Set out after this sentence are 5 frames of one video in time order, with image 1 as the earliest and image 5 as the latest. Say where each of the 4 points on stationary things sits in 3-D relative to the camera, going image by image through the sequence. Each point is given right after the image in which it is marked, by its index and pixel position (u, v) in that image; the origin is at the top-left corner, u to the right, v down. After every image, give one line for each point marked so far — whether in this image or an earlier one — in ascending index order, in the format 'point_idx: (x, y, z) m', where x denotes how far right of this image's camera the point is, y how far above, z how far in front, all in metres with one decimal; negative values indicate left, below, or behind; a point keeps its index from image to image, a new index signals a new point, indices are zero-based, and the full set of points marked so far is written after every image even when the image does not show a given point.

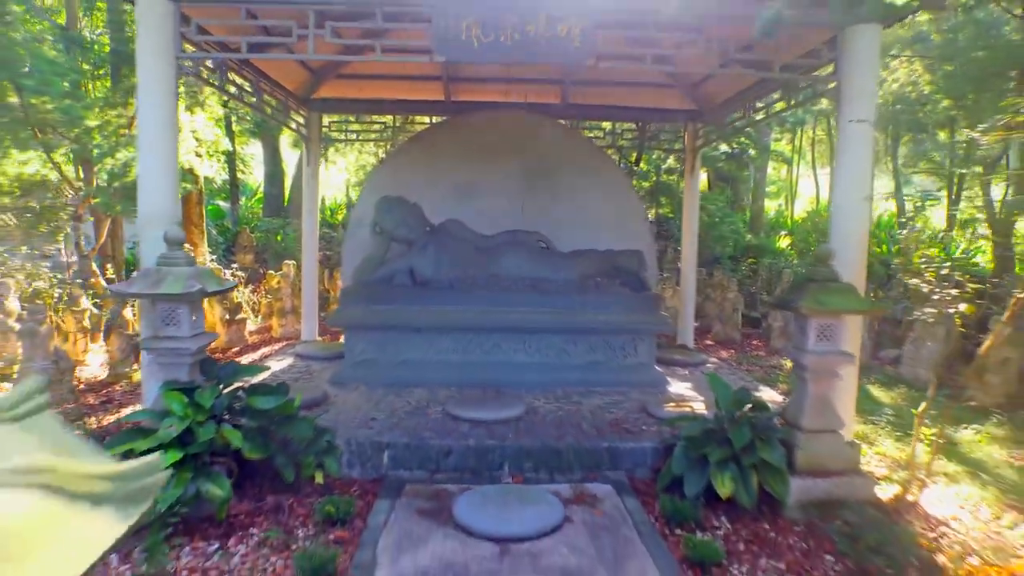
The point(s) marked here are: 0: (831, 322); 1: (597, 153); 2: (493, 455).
0: (+1.0, -0.1, +3.2) m
1: (+0.5, +0.8, +5.8) m
2: (-0.1, -0.6, +3.5) m
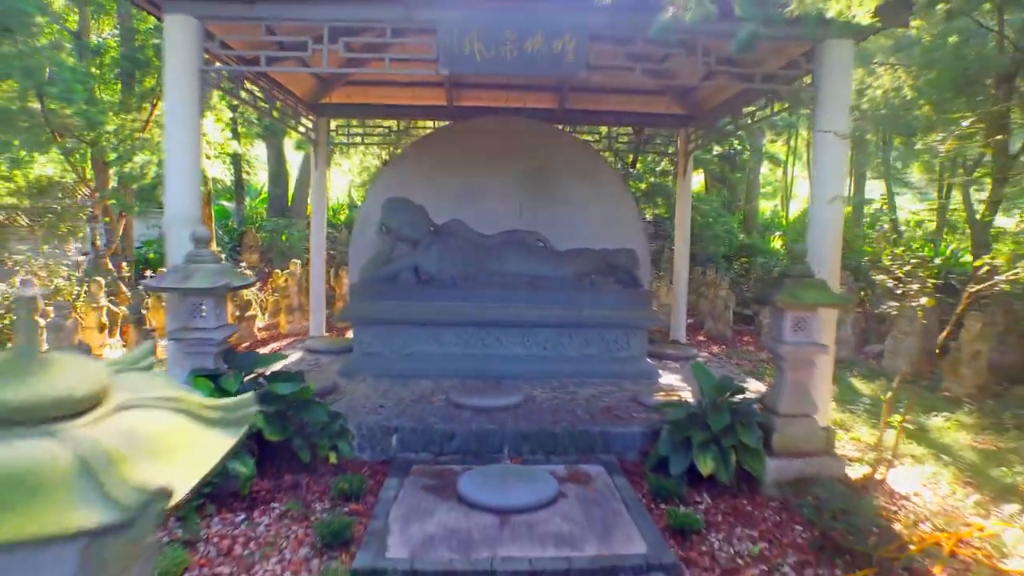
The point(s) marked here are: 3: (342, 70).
0: (+1.0, -0.1, +3.5) m
1: (+0.5, +0.8, +6.1) m
2: (-0.1, -0.6, +3.8) m
3: (-0.9, +1.1, +5.1) m
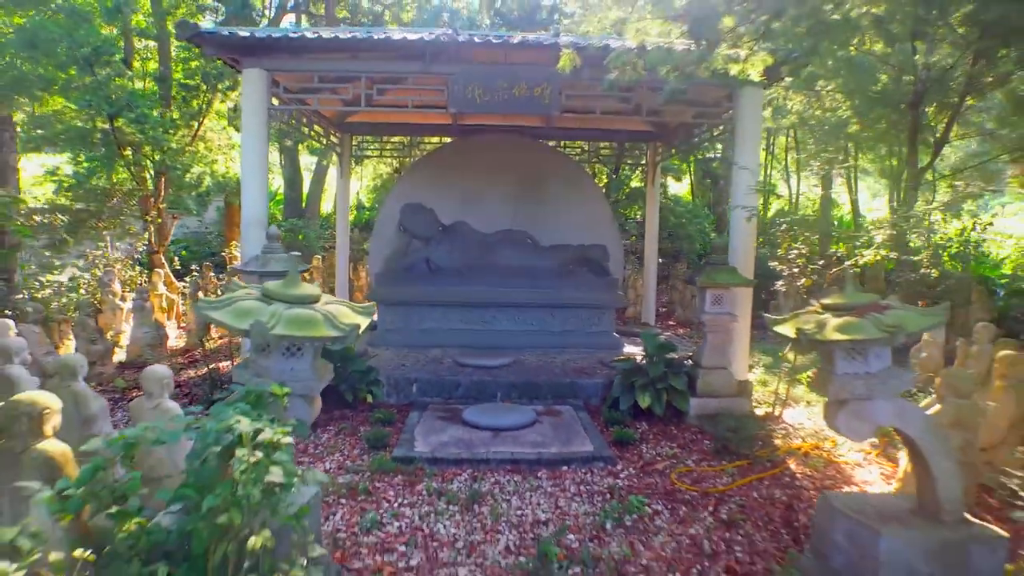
0: (+1.0, 0.0, +4.7) m
1: (+0.5, +0.9, +7.3) m
2: (-0.1, -0.5, +5.0) m
3: (-1.0, +1.2, +6.4) m
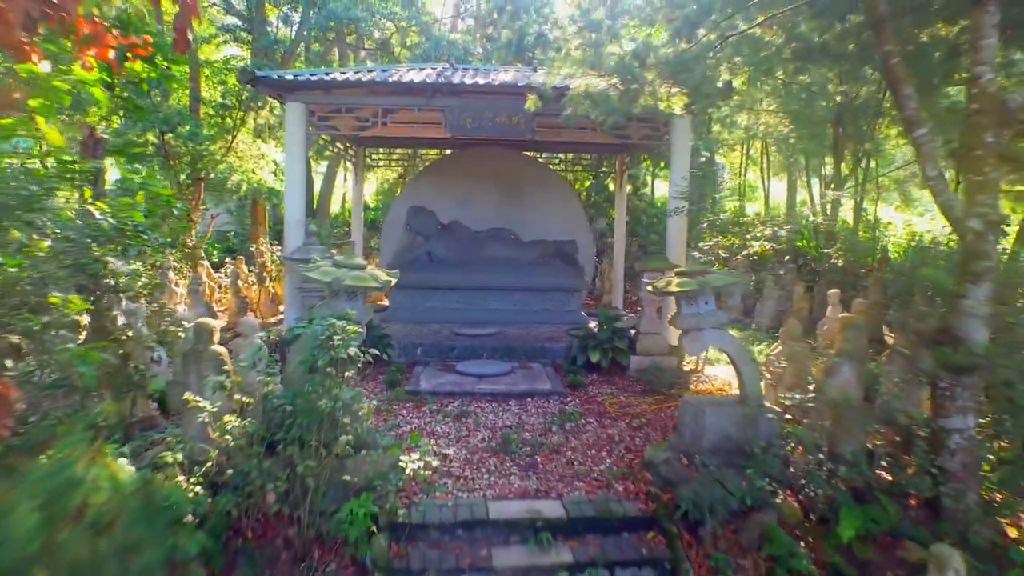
0: (+0.9, +0.1, +6.2) m
1: (+0.4, +1.0, +8.7) m
2: (-0.2, -0.4, +6.5) m
3: (-1.1, +1.3, +7.8) m
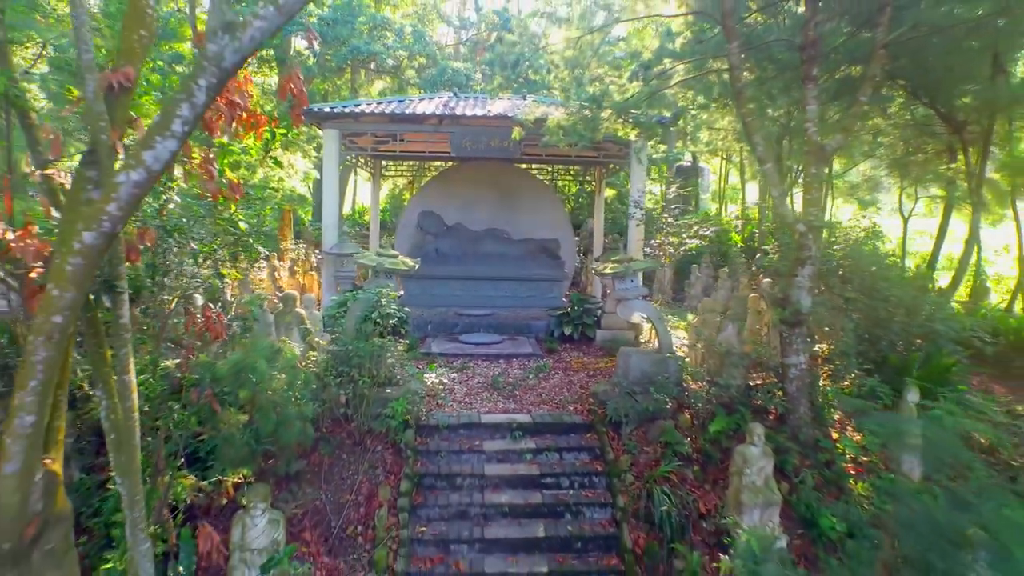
0: (+0.8, +0.2, +7.8) m
1: (+0.3, +1.1, +10.4) m
2: (-0.3, -0.3, +8.1) m
3: (-1.1, +1.4, +9.4) m
